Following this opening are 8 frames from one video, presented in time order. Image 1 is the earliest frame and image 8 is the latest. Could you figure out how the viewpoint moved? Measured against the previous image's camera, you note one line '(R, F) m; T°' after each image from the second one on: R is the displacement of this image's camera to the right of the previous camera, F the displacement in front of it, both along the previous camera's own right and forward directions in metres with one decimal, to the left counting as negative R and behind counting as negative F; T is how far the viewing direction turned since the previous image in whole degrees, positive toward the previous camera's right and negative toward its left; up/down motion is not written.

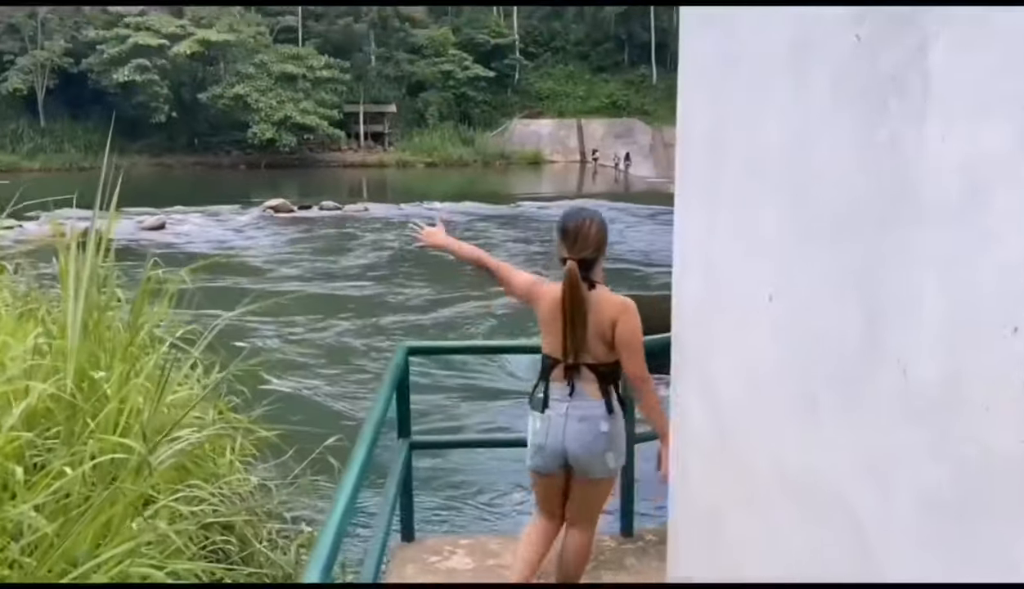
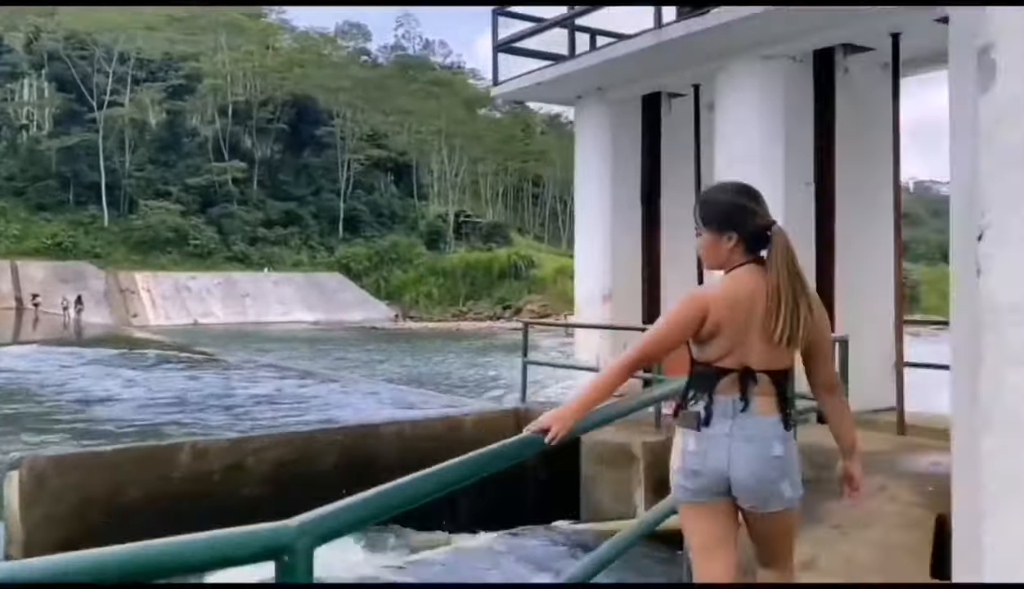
(-0.2, +1.2) m; +34°
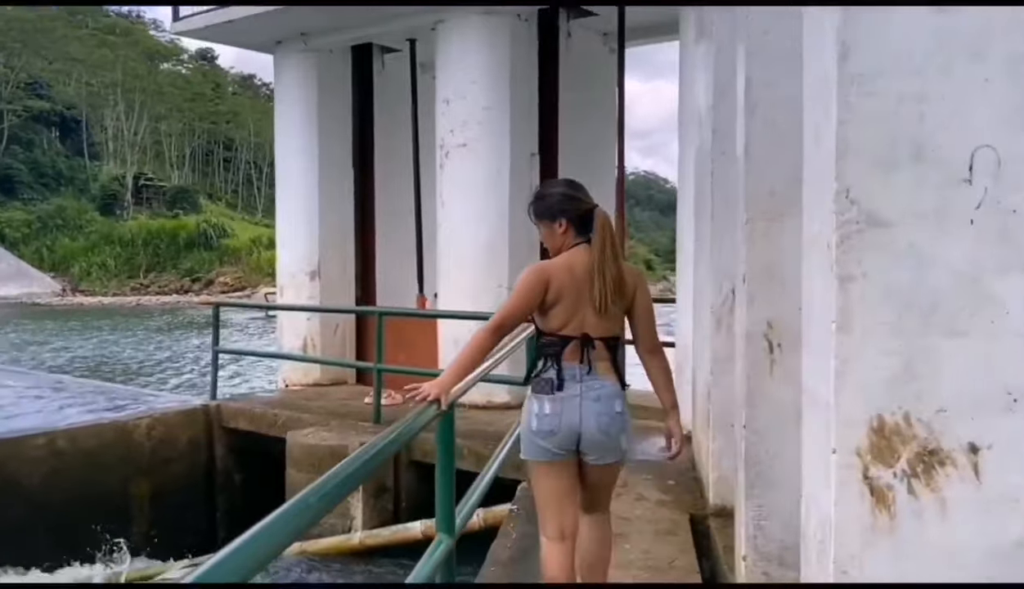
(0.0, +0.9) m; +19°
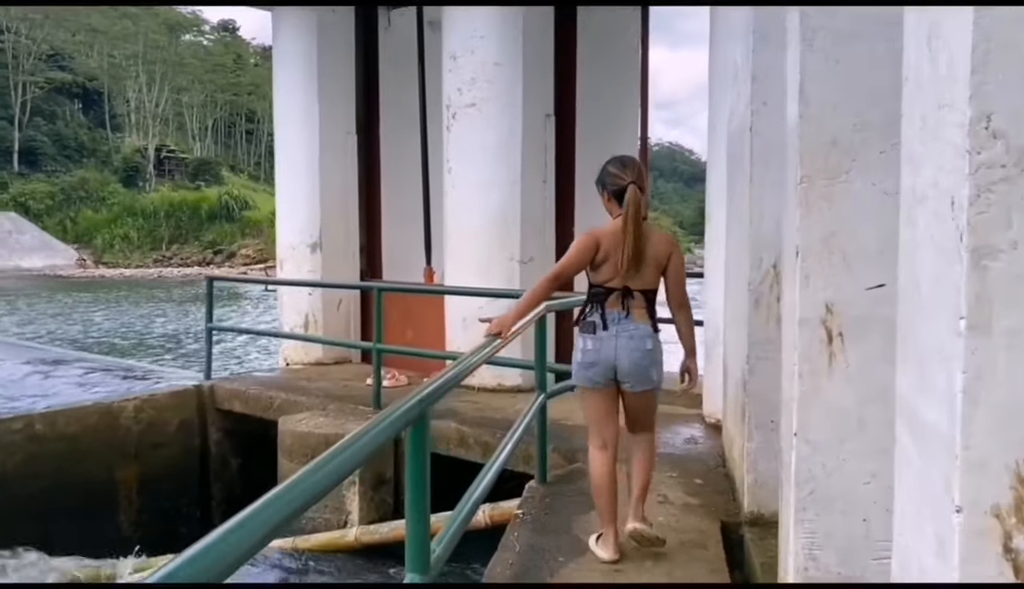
(+0.1, +0.5) m; -1°
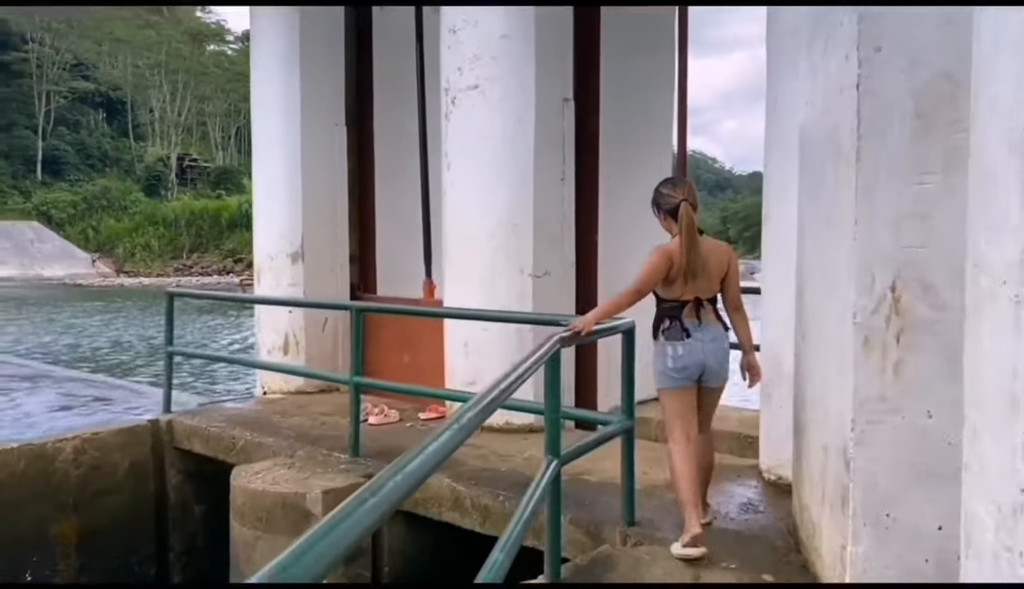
(+0.1, +1.1) m; -1°
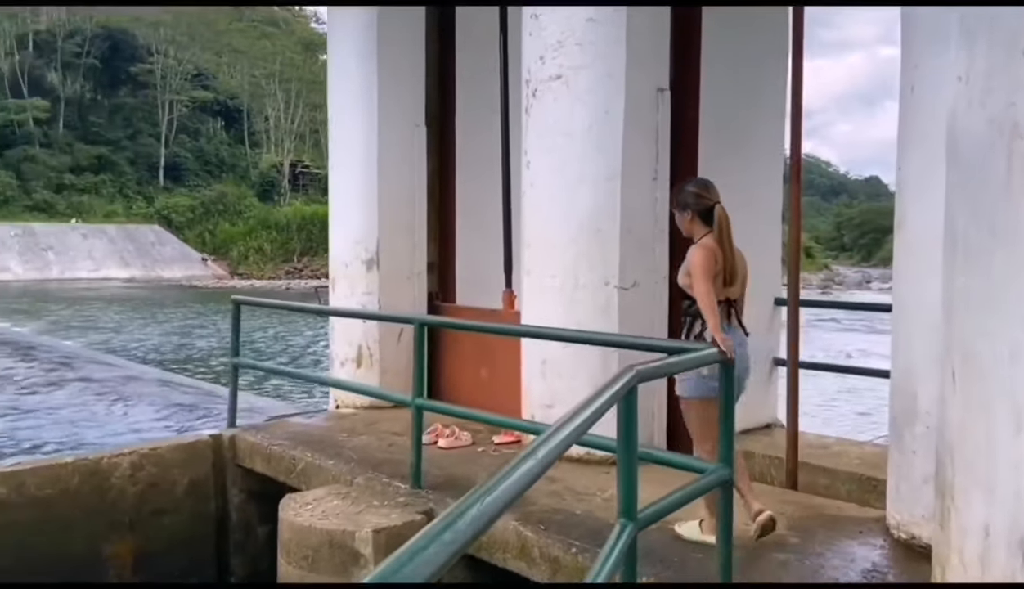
(+0.1, +0.5) m; -7°
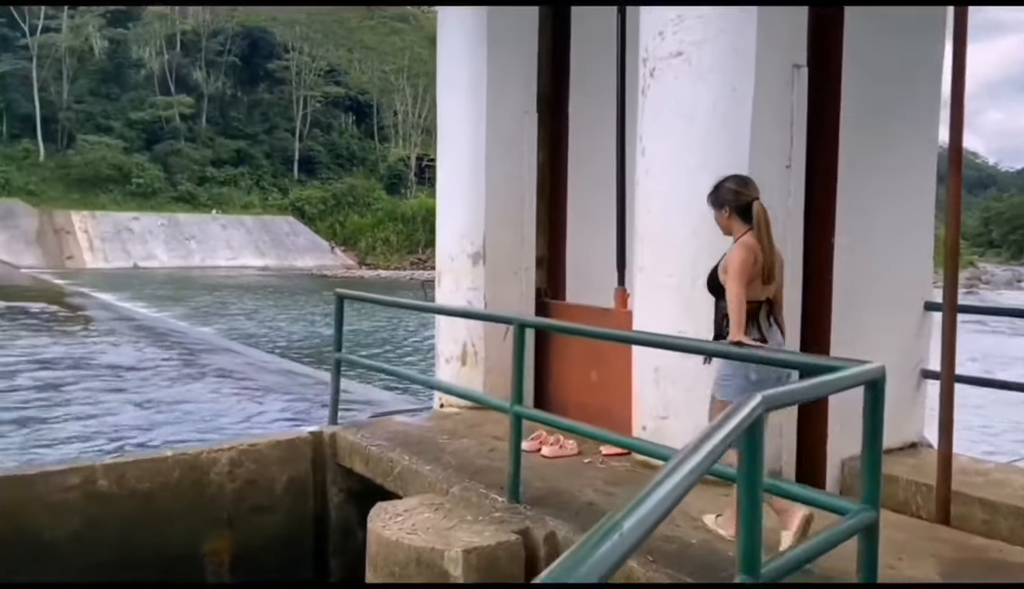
(0.0, +0.4) m; -8°
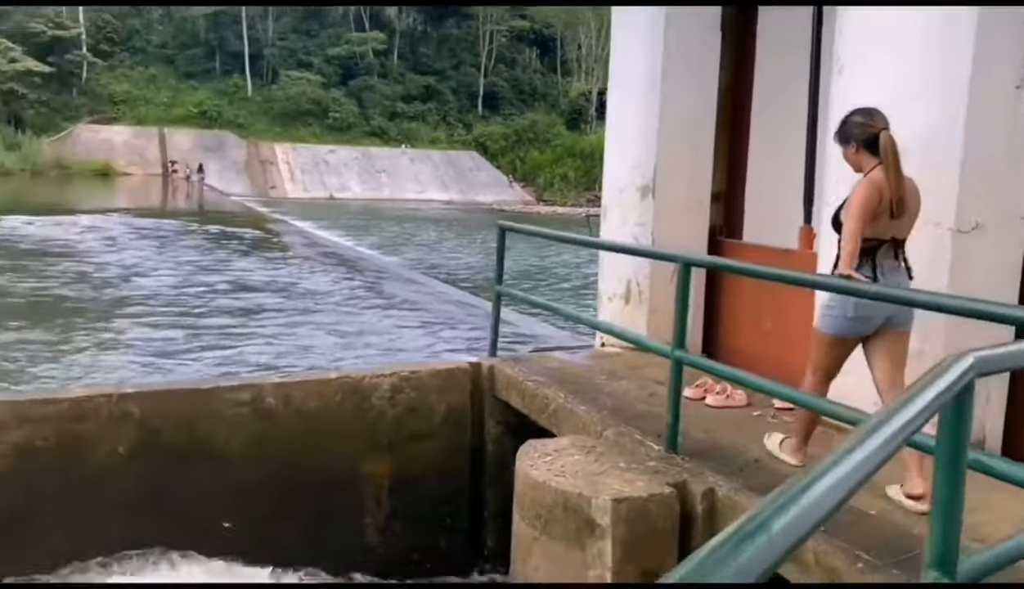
(+0.1, +0.2) m; -11°
